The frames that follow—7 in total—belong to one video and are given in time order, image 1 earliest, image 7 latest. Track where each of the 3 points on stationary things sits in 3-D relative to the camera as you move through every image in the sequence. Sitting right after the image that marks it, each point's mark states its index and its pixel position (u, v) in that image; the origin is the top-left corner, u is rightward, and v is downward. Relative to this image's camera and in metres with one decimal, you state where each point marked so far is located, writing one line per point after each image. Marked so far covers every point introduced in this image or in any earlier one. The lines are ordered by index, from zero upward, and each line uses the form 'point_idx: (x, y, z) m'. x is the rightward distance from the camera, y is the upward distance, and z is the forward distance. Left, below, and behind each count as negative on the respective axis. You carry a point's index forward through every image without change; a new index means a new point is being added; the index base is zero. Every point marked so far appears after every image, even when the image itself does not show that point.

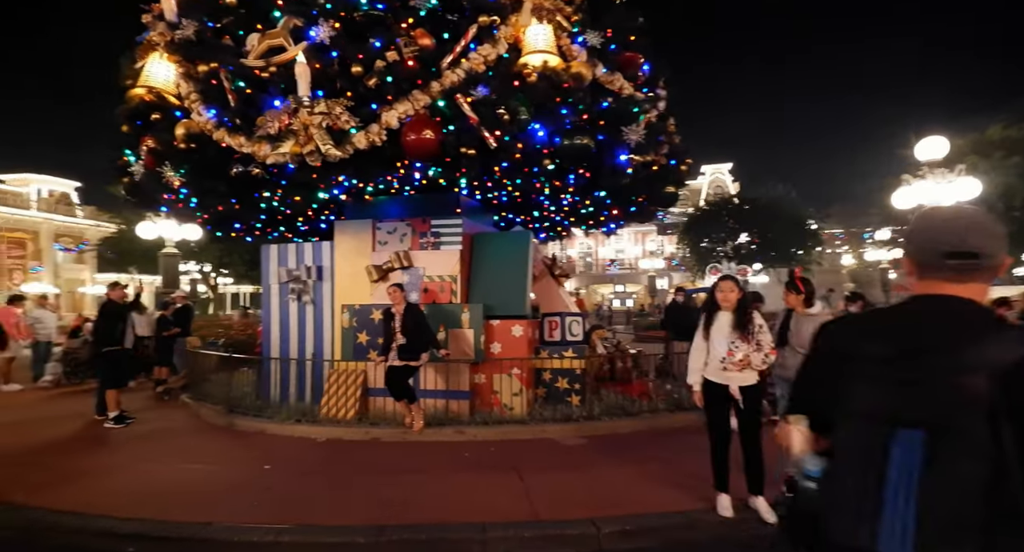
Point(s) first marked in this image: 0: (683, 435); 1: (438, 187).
0: (+2.5, -2.3, +7.3) m
1: (-1.2, +1.4, +8.0) m
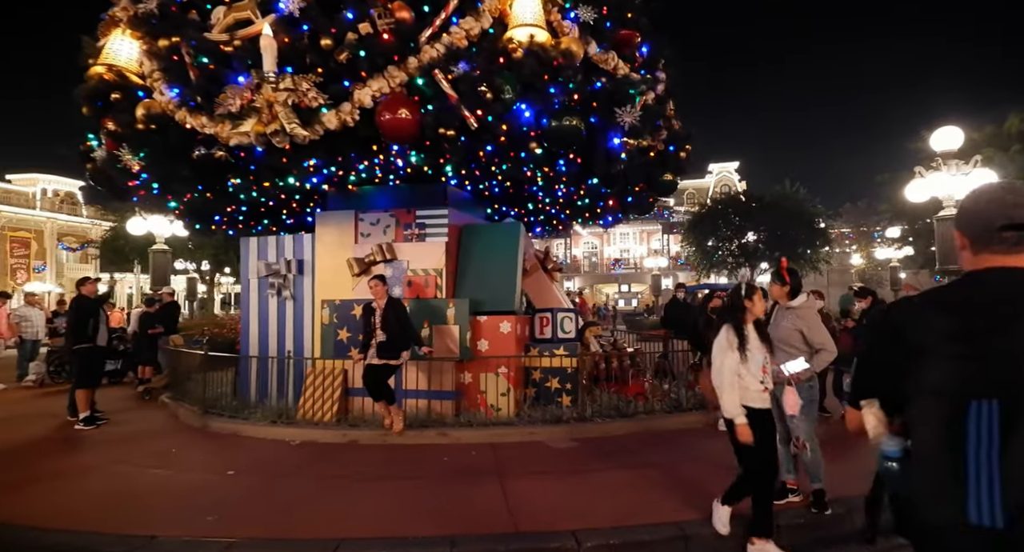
0: (+2.3, -2.2, +6.8) m
1: (-1.3, +1.5, +7.6) m
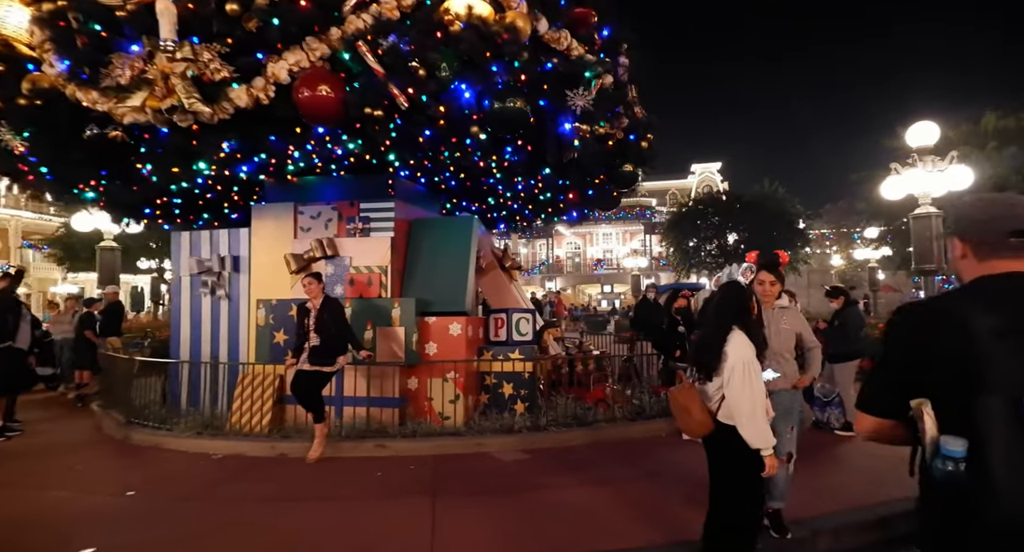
0: (+1.7, -2.2, +6.4) m
1: (-2.0, +1.5, +7.0) m
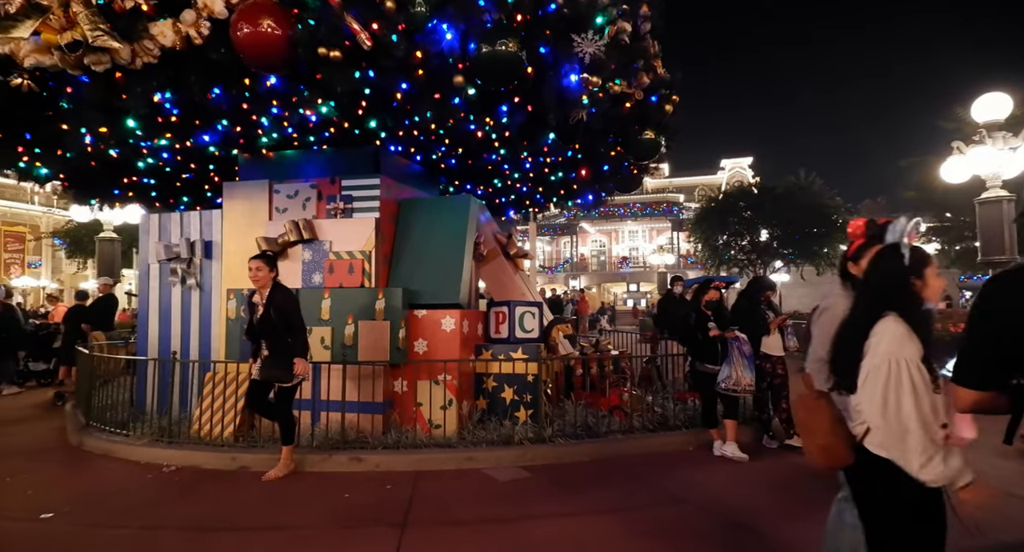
0: (+1.7, -2.1, +5.4) m
1: (-2.0, +1.7, +6.2) m
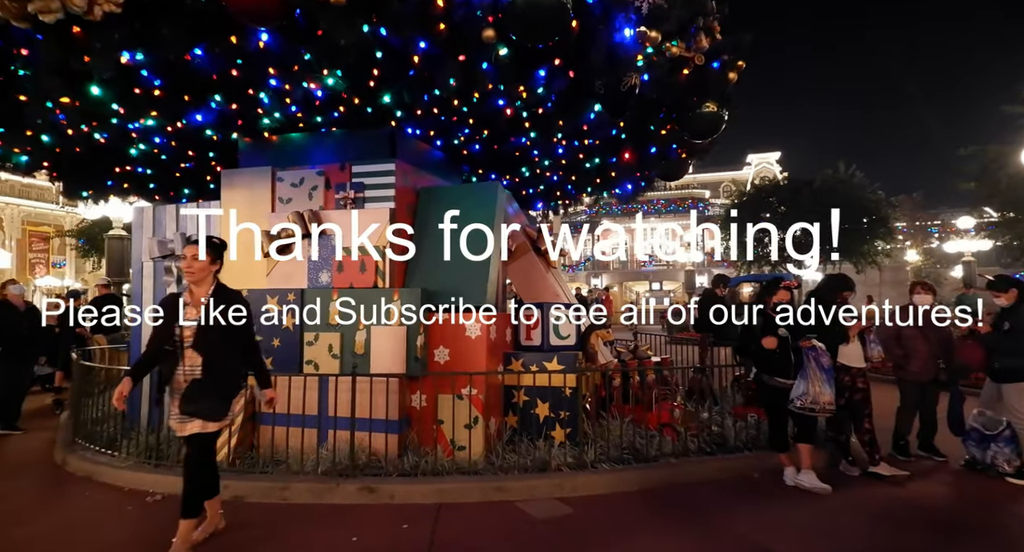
0: (+2.0, -2.0, +4.5) m
1: (-1.6, +1.7, +5.5) m
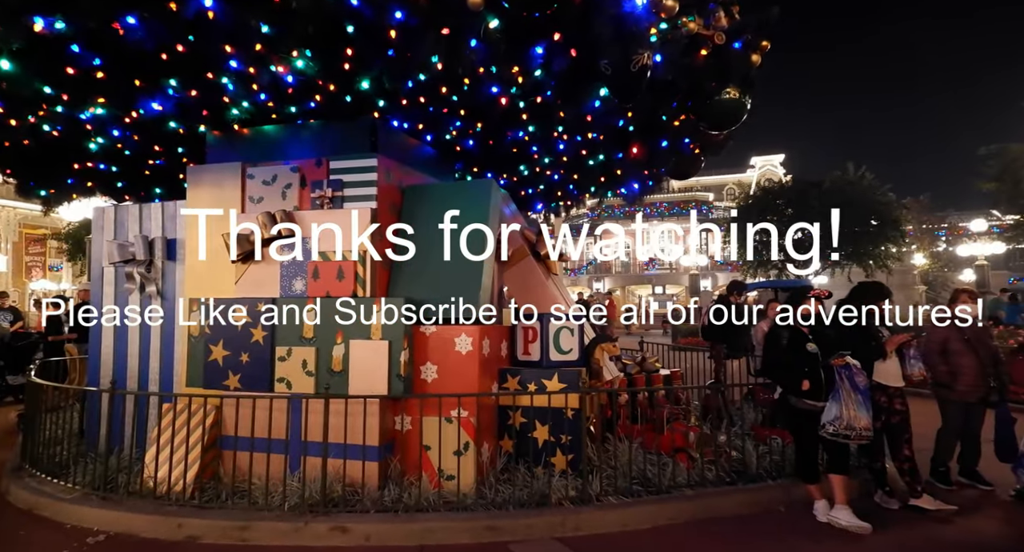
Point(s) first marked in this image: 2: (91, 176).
0: (+2.0, -2.1, +4.0) m
1: (-1.7, +1.6, +4.9) m
2: (-5.1, +1.2, +6.0) m
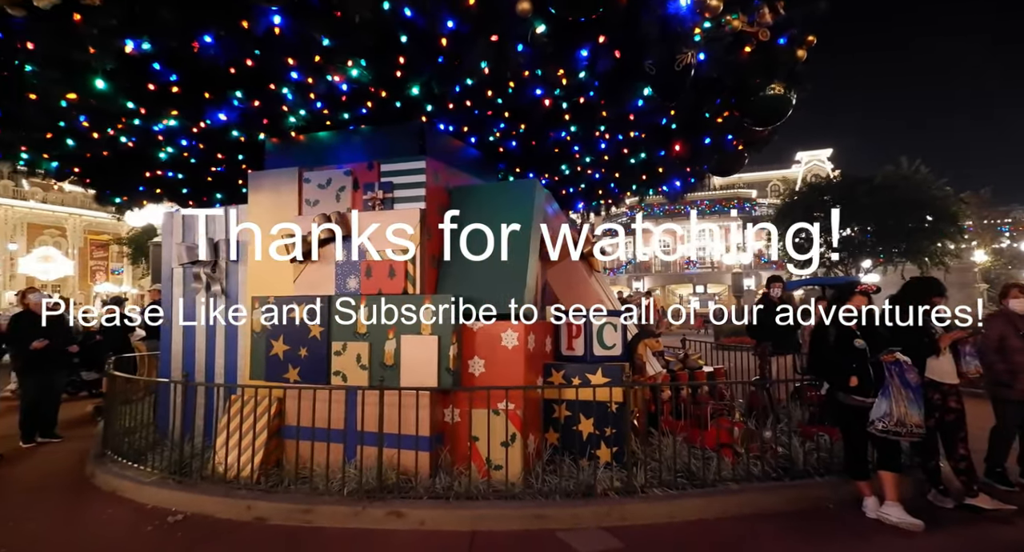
0: (+2.3, -2.1, +3.9) m
1: (-1.2, +1.7, +5.1) m
2: (-4.5, +1.2, +6.4) m
